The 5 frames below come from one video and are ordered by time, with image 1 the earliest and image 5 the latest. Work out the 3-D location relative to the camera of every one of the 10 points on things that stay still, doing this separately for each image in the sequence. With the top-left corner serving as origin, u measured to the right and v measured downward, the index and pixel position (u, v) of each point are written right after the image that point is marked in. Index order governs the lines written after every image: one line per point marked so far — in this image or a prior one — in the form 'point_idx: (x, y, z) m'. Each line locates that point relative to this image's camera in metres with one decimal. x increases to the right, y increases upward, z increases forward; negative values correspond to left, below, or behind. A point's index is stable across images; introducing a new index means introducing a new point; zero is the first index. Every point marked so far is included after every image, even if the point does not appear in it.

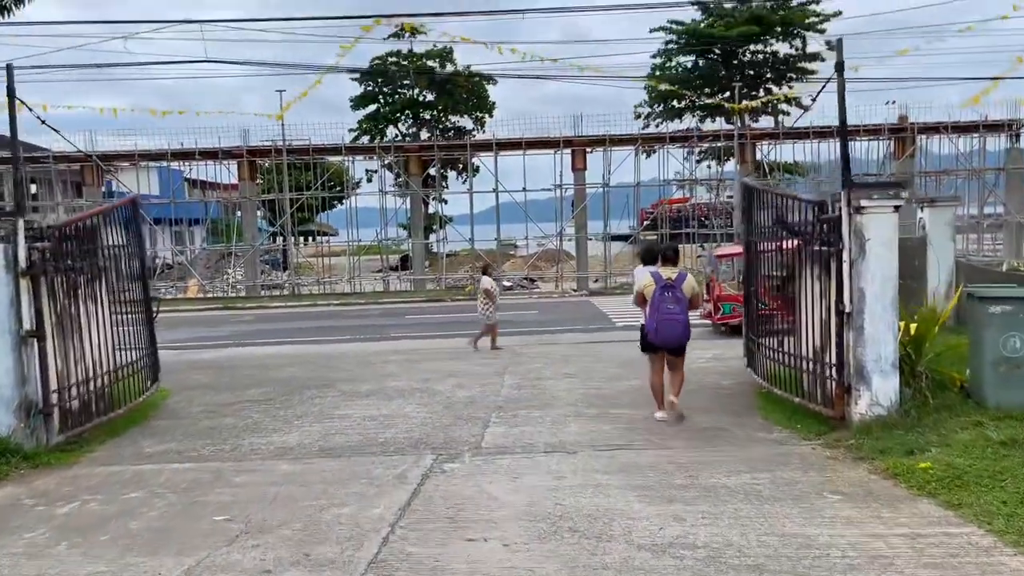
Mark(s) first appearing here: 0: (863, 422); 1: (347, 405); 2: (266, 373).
0: (+2.9, -1.1, +6.8) m
1: (-1.9, -1.4, +9.5) m
2: (-4.0, -1.4, +13.0) m
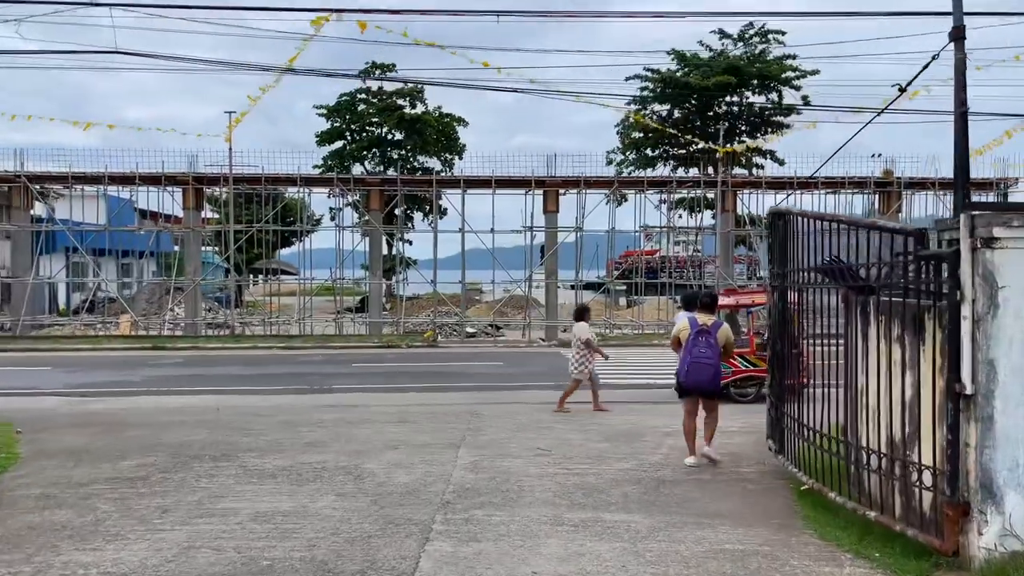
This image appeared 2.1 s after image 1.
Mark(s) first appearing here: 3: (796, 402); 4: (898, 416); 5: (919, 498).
0: (+2.7, -1.5, +4.5) m
1: (-2.3, -1.8, +7.0) m
2: (-4.5, -1.9, +10.4) m
3: (+2.5, -1.0, +7.2) m
4: (+2.6, -0.9, +5.5) m
5: (+2.5, -1.3, +5.0) m
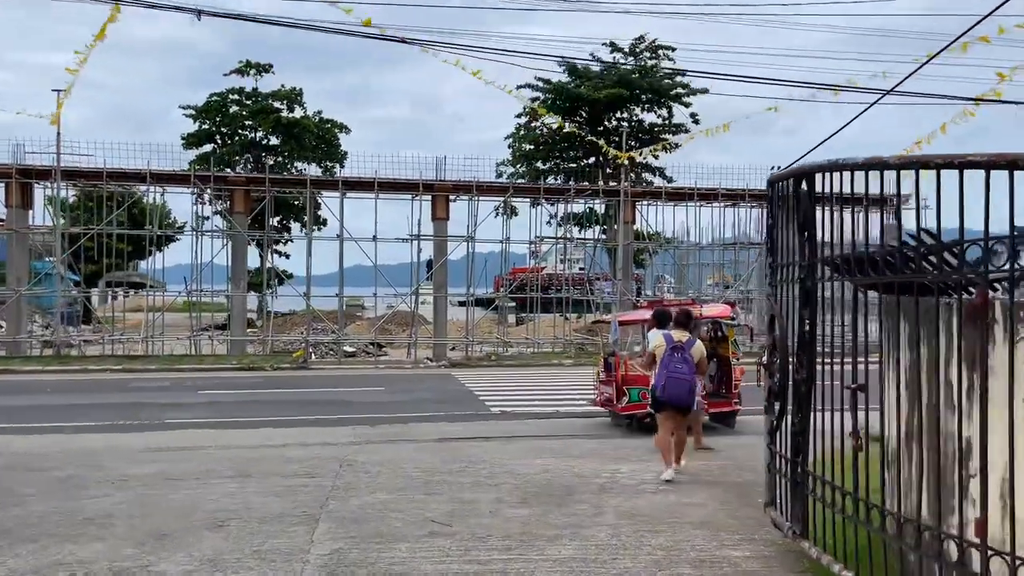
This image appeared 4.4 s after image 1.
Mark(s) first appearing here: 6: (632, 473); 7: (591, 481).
0: (+2.4, -1.5, +2.1) m
1: (-2.9, -1.7, +3.9) m
2: (-5.6, -1.9, +7.0) m
3: (+1.9, -1.0, +4.8) m
4: (+2.2, -0.8, +3.1) m
5: (+2.2, -1.3, +2.7) m
6: (+1.3, -1.9, +8.5) m
7: (+0.8, -1.9, +8.0) m
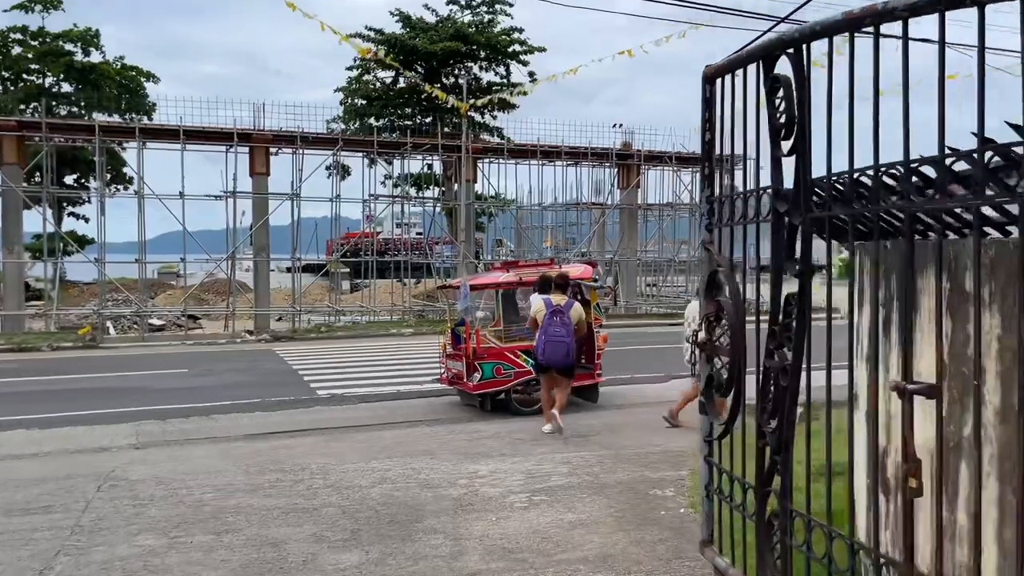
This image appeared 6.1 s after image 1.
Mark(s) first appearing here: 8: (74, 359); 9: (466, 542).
0: (+2.2, -1.3, +0.7) m
1: (-3.3, -1.6, +1.4) m
2: (-6.6, -1.7, +3.9) m
3: (+1.2, -0.8, +3.1) m
4: (+1.8, -0.7, +1.6) m
5: (+1.9, -1.1, +1.2) m
6: (-0.1, -1.5, +6.7) m
7: (-0.5, -1.6, +6.2) m
8: (-9.2, -1.5, +16.8) m
9: (-0.3, -1.5, +4.9) m
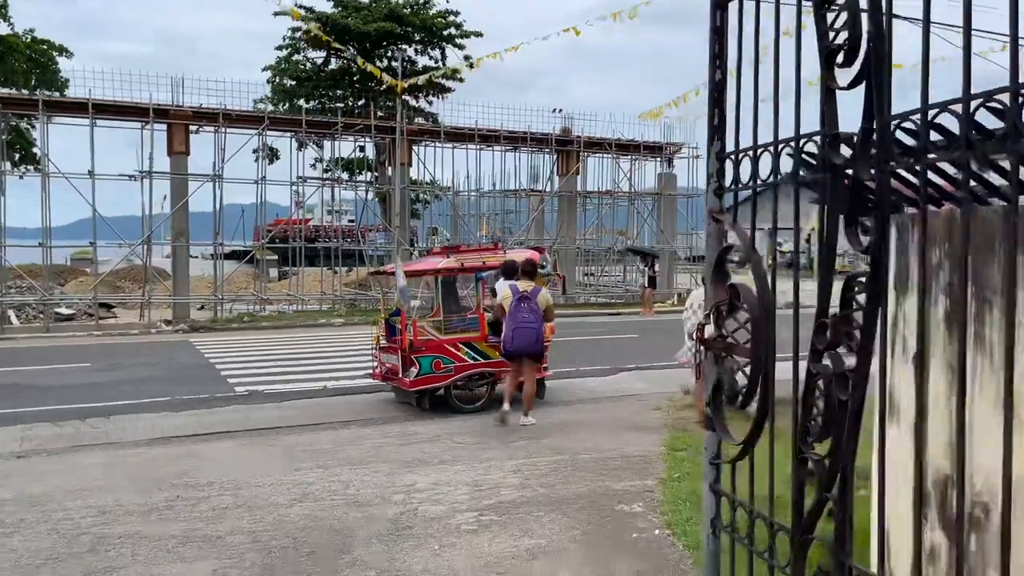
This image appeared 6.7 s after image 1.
0: (+2.3, -1.3, 0.0) m
1: (-3.3, -1.5, +0.2) m
2: (-6.7, -1.6, +2.5) m
3: (+1.0, -0.7, +2.4) m
4: (+1.8, -0.6, +0.9) m
5: (+2.0, -1.1, +0.4) m
6: (-0.6, -1.4, +5.8) m
7: (-0.9, -1.4, +5.2) m
8: (-10.4, -1.2, +15.2) m
9: (-0.5, -1.5, +4.0) m
